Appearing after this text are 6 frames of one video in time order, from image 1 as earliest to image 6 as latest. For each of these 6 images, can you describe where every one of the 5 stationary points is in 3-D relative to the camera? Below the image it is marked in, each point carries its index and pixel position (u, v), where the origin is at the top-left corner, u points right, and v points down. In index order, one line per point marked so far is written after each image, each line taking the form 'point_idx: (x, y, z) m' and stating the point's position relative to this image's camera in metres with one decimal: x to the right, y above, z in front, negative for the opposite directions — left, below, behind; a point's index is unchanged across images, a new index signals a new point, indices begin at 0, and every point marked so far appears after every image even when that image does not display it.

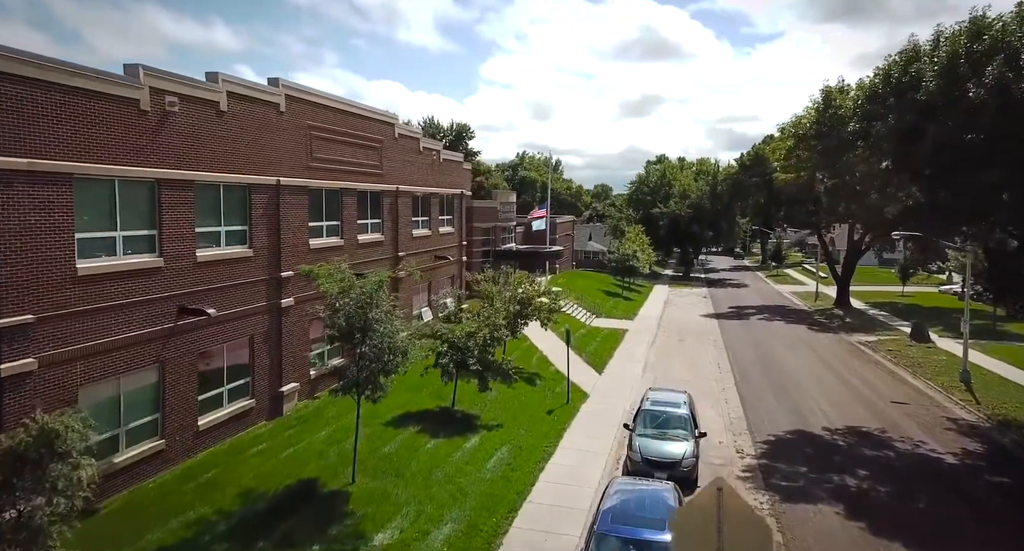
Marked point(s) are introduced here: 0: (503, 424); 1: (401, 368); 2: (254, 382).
0: (-0.3, -4.1, +17.3) m
1: (-2.2, -1.9, +13.1) m
2: (-6.2, -2.6, +15.5) m
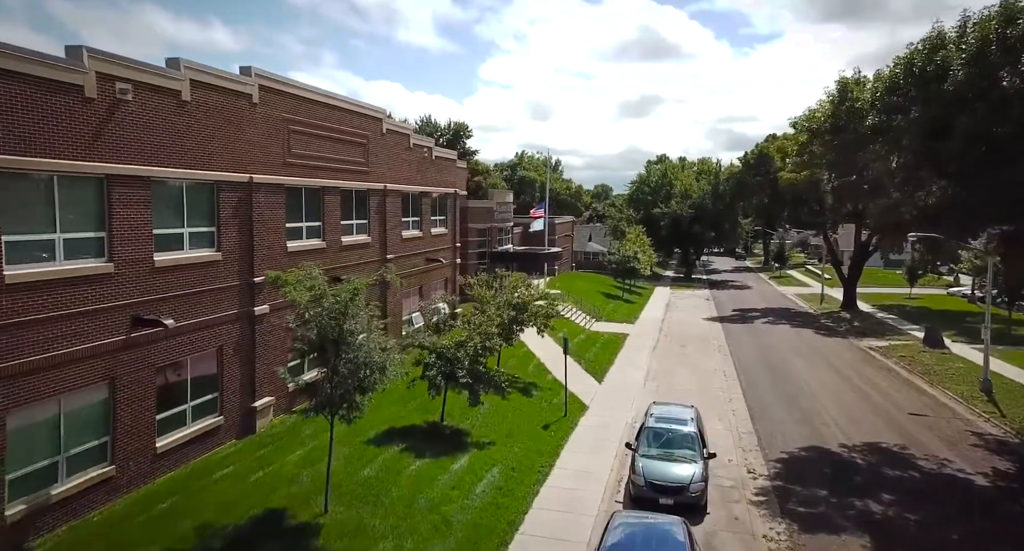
0: (-0.4, -4.2, +16.0) m
1: (-2.4, -2.0, +11.8) m
2: (-6.4, -2.7, +14.2) m
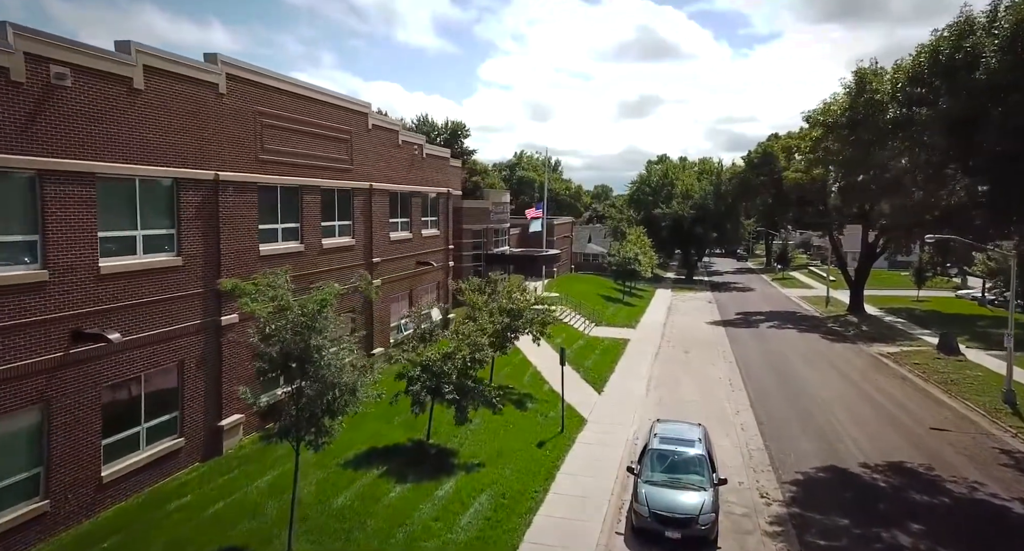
0: (-0.6, -4.3, +14.7) m
1: (-2.6, -2.2, +10.5) m
2: (-6.6, -2.8, +12.9) m
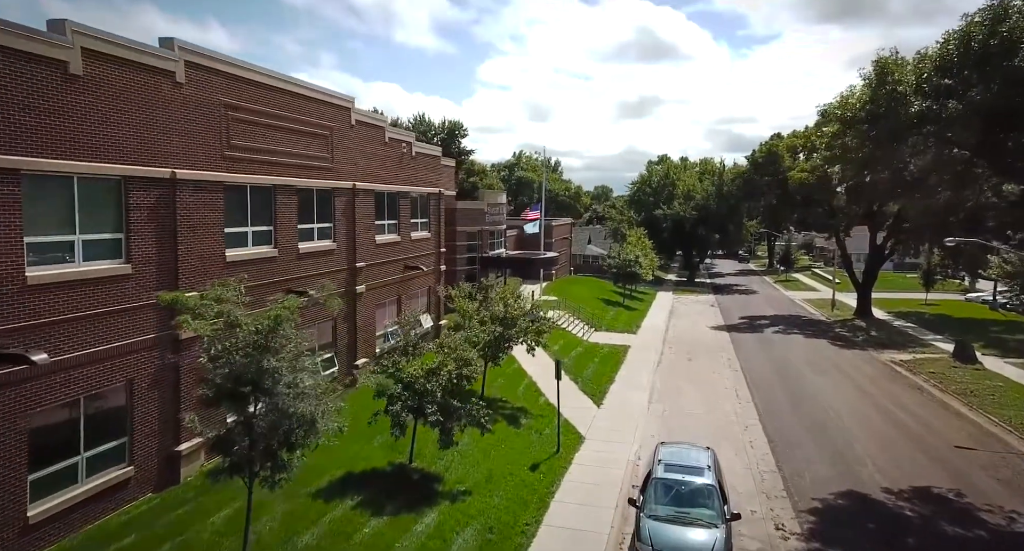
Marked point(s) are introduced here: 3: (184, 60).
0: (-0.9, -4.5, +13.4) m
1: (-2.8, -2.3, +9.1) m
2: (-6.8, -3.0, +11.5) m
3: (-6.5, +4.3, +12.7) m
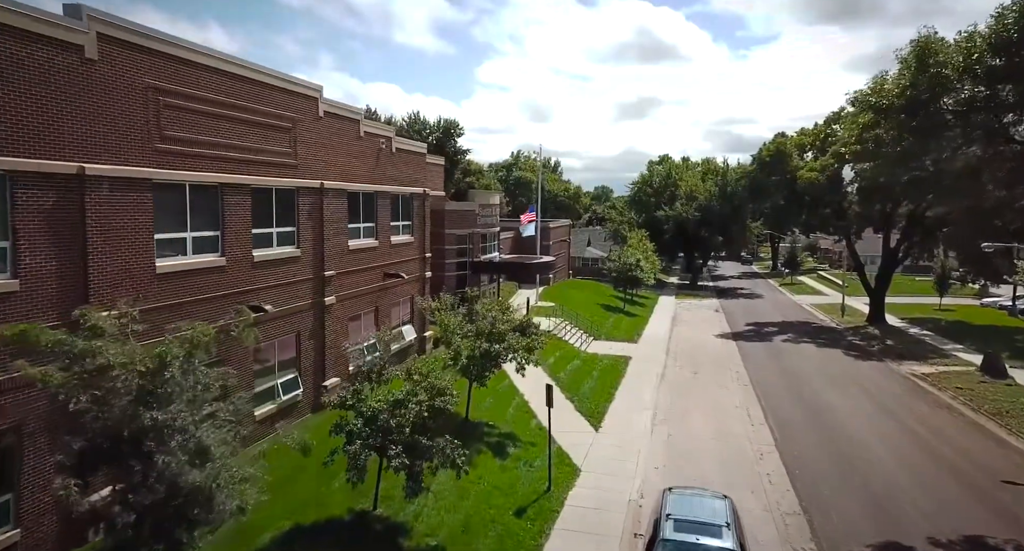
0: (-1.2, -4.8, +11.2) m
1: (-3.2, -2.6, +7.0) m
2: (-7.2, -3.3, +9.4) m
3: (-6.9, +4.0, +10.6) m
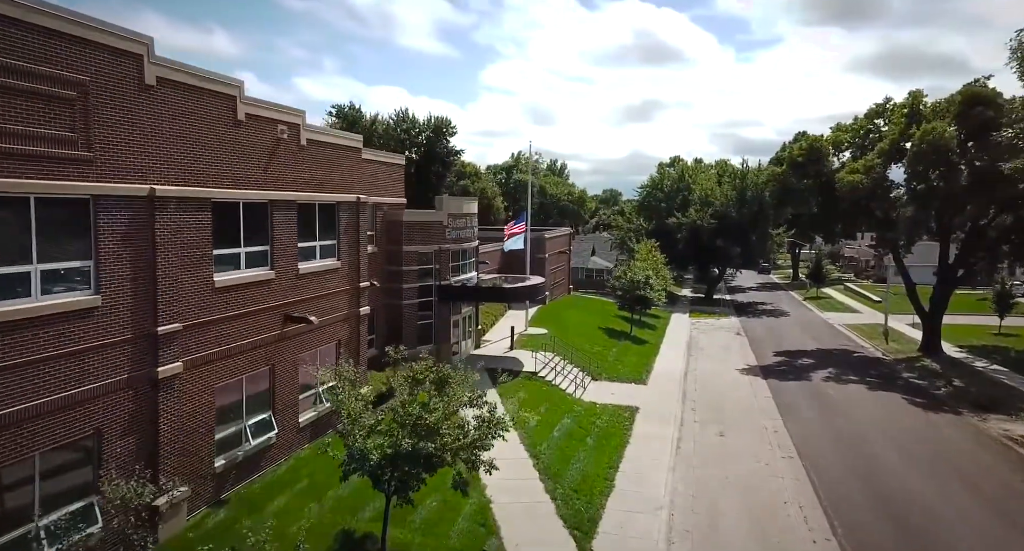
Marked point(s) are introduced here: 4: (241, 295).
0: (-2.4, -5.7, +4.9) m
1: (-4.4, -3.5, +0.7) m
2: (-8.4, -4.2, +3.1) m
3: (-8.1, +3.1, +4.3) m
4: (-5.7, -0.4, +13.5) m
